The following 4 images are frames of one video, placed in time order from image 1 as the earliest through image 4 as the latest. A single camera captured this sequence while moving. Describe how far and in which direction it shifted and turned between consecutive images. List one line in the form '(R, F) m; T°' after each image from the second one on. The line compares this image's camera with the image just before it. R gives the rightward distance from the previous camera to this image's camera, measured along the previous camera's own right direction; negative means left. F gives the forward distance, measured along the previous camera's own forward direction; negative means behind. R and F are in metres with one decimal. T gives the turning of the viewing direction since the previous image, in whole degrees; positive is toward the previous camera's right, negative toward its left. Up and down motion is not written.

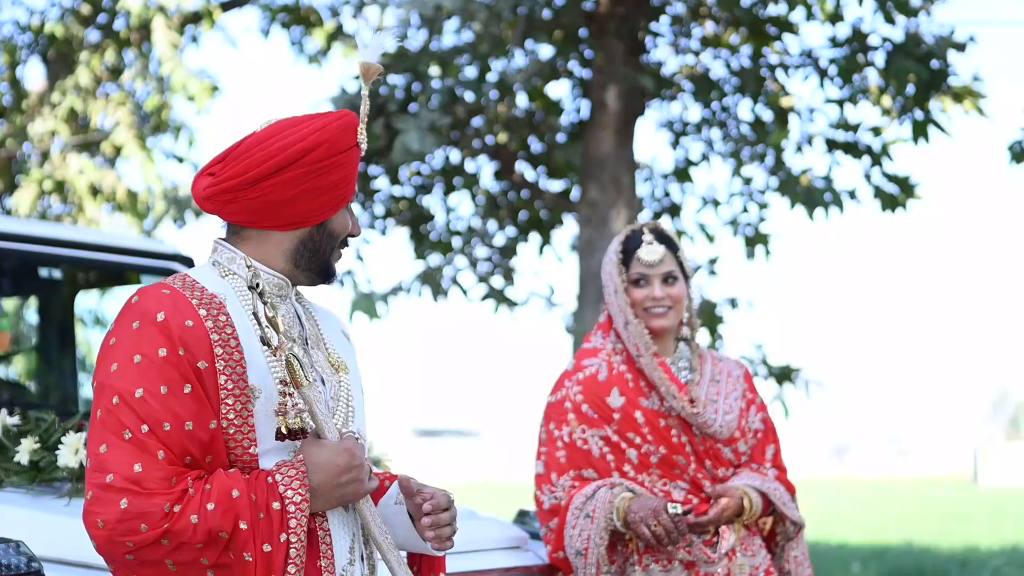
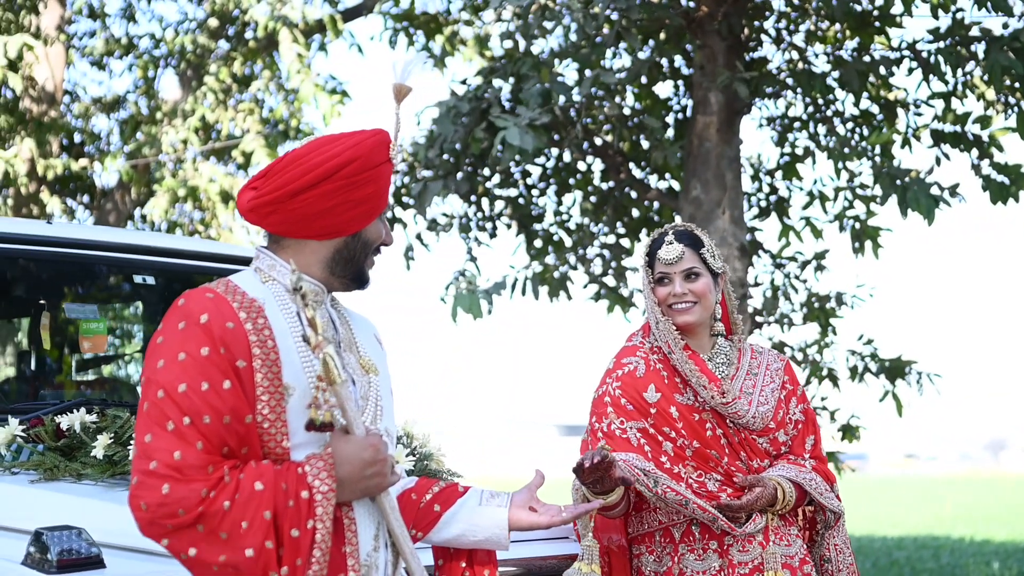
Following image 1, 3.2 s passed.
(+1.0, -0.6) m; -5°
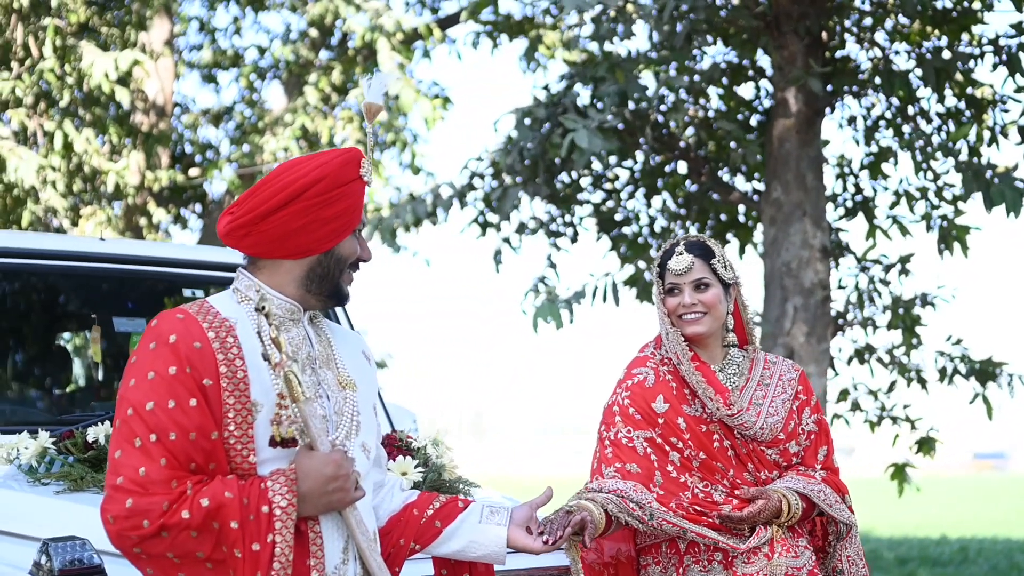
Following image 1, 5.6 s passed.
(+1.2, 0.0) m; -4°
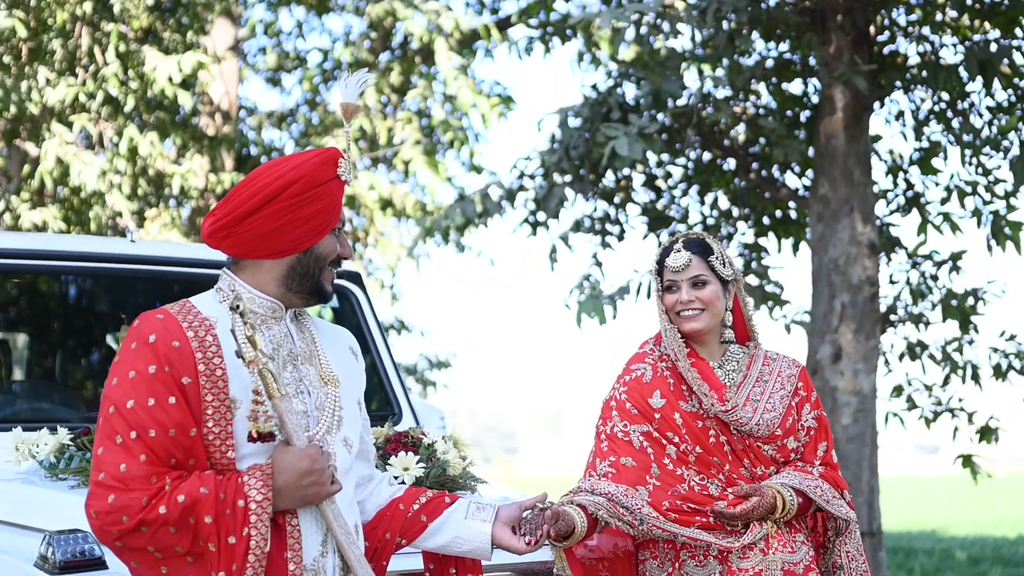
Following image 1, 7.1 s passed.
(+0.8, -0.1) m; -3°
